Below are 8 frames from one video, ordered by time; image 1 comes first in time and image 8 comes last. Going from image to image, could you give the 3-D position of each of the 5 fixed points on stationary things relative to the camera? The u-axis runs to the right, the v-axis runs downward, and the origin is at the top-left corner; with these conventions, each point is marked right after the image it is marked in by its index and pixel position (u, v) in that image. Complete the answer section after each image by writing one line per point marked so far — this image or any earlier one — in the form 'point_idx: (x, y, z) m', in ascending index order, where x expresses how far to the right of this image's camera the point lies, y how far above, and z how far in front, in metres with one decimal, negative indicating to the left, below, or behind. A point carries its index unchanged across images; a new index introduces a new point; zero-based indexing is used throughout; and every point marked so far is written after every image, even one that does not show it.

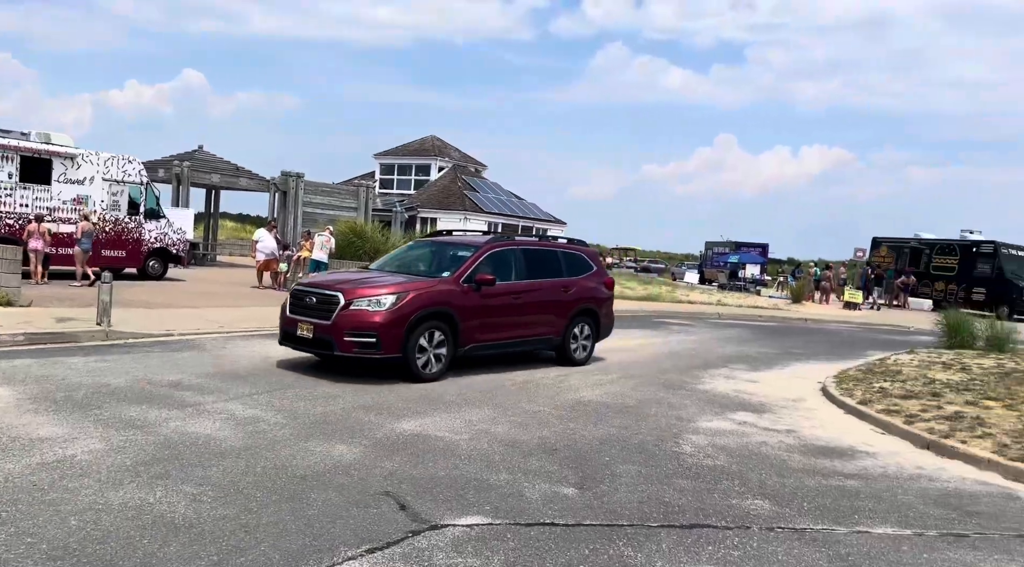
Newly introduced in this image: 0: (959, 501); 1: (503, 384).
0: (+3.2, -1.5, +6.3) m
1: (-0.2, -1.2, +10.3) m
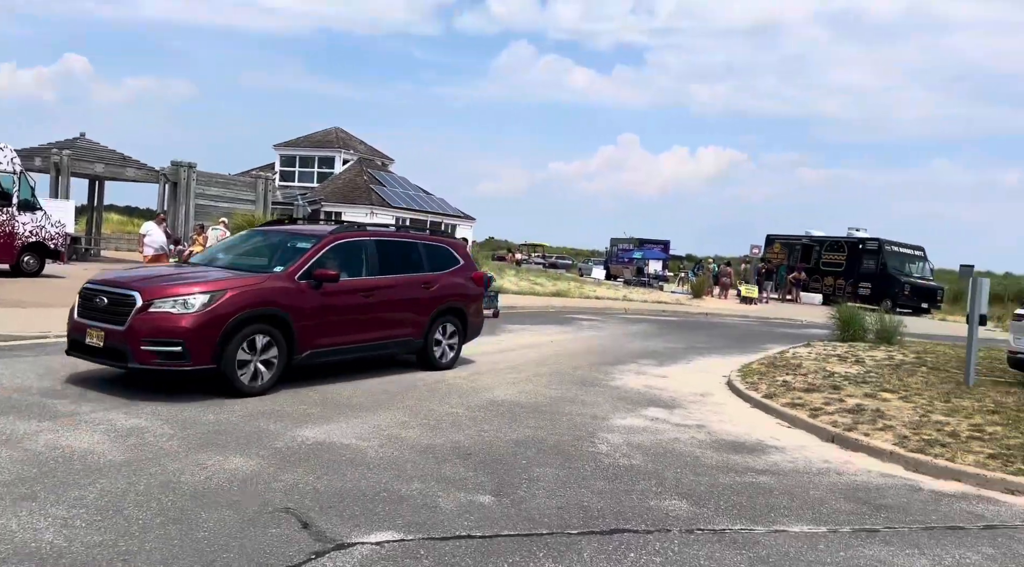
0: (+2.6, -1.5, +6.3) m
1: (-1.2, -1.2, +9.9) m
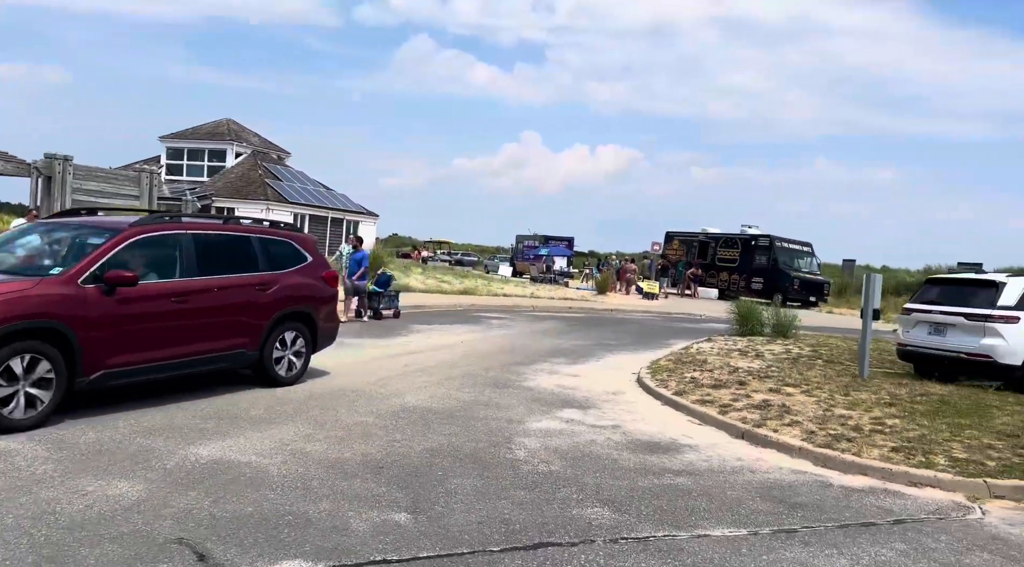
0: (+1.9, -1.5, +6.4) m
1: (-2.2, -1.2, +9.5) m
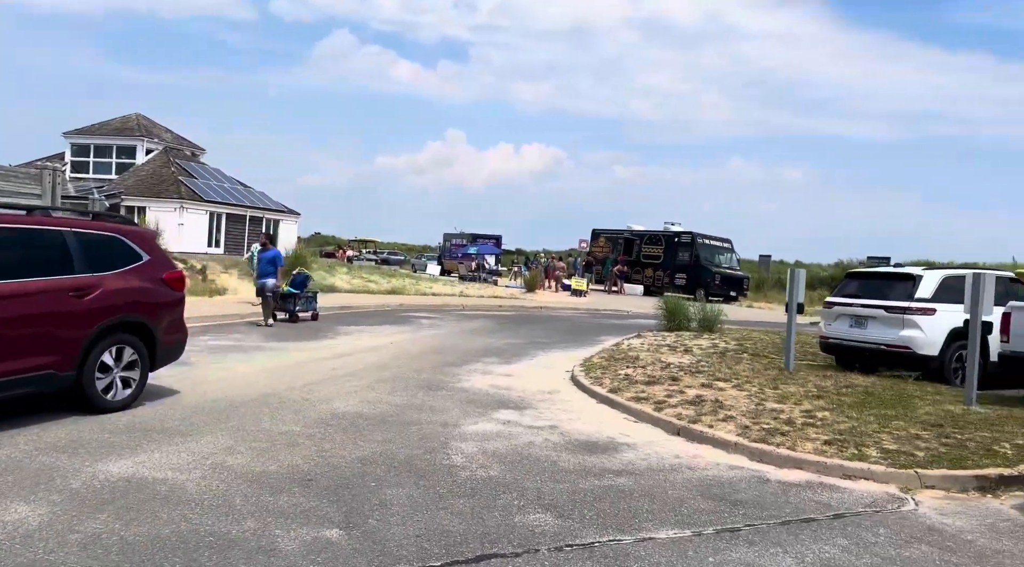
0: (+1.5, -1.5, +6.3) m
1: (-2.9, -1.2, +9.2) m
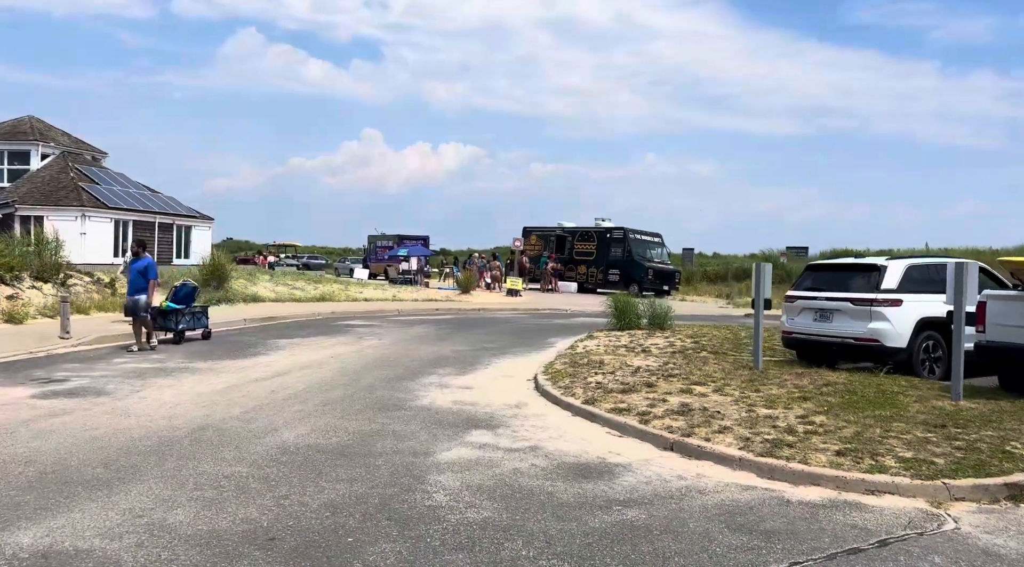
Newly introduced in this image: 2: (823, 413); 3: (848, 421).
0: (+1.5, -1.5, +5.7) m
1: (-3.1, -1.4, +8.1) m
2: (+3.0, -1.2, +8.4) m
3: (+3.1, -1.3, +8.0) m
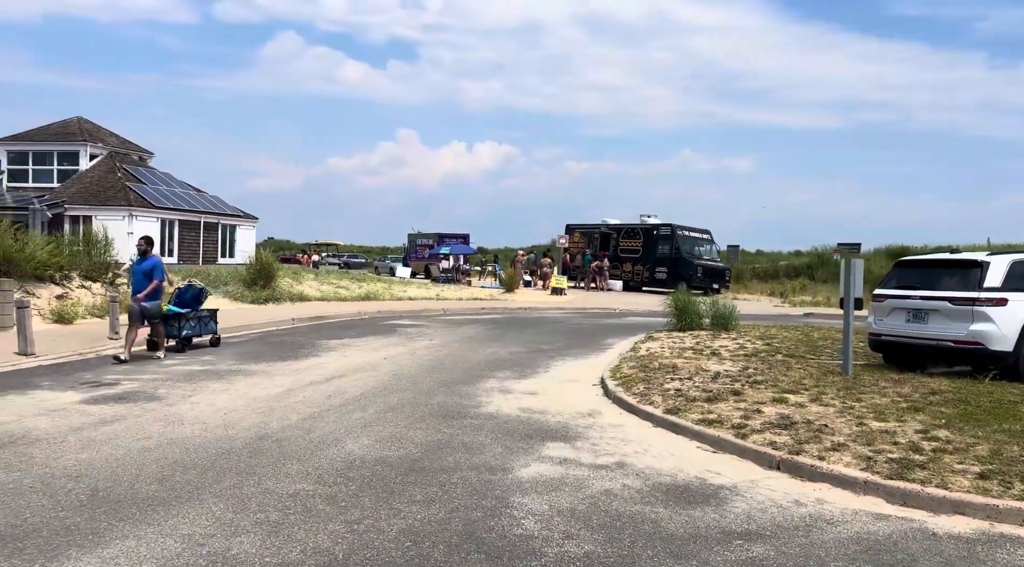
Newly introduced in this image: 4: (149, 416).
0: (+2.1, -1.5, +4.8) m
1: (-2.4, -1.4, +7.5) m
2: (+3.7, -1.2, +7.6) m
3: (+3.7, -1.3, +7.1) m
4: (-3.7, -1.4, +9.0) m
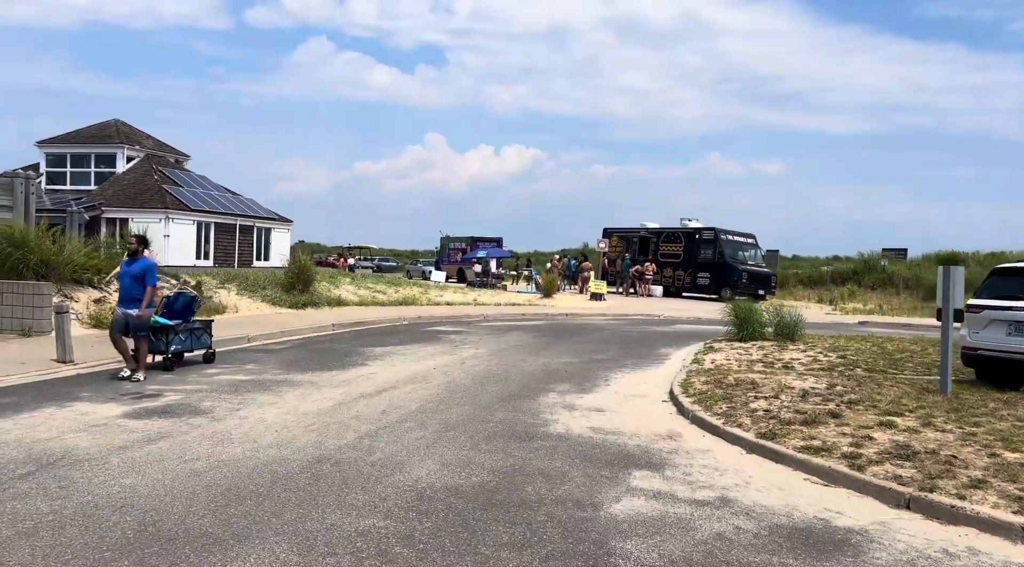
0: (+2.7, -1.6, +4.0) m
1: (-1.8, -1.5, +6.8) m
2: (+4.3, -1.3, +6.7) m
3: (+4.4, -1.4, +6.2) m
4: (-3.0, -1.4, +8.4) m
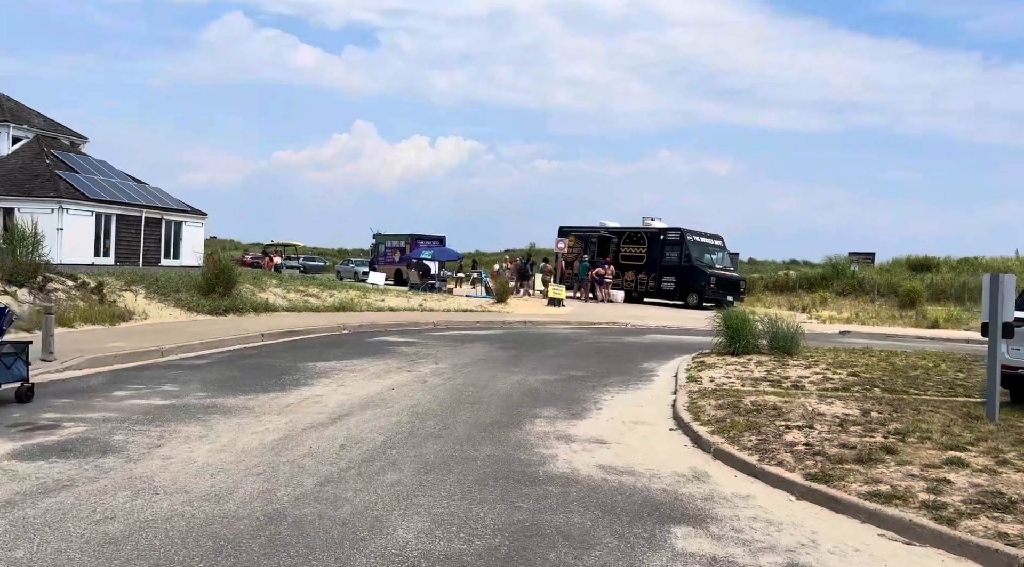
0: (+2.9, -1.6, +2.8) m
1: (-1.7, -1.6, +5.3) m
2: (+4.4, -1.4, +5.5) m
3: (+4.5, -1.4, +5.1) m
4: (-3.0, -1.5, +6.8) m
